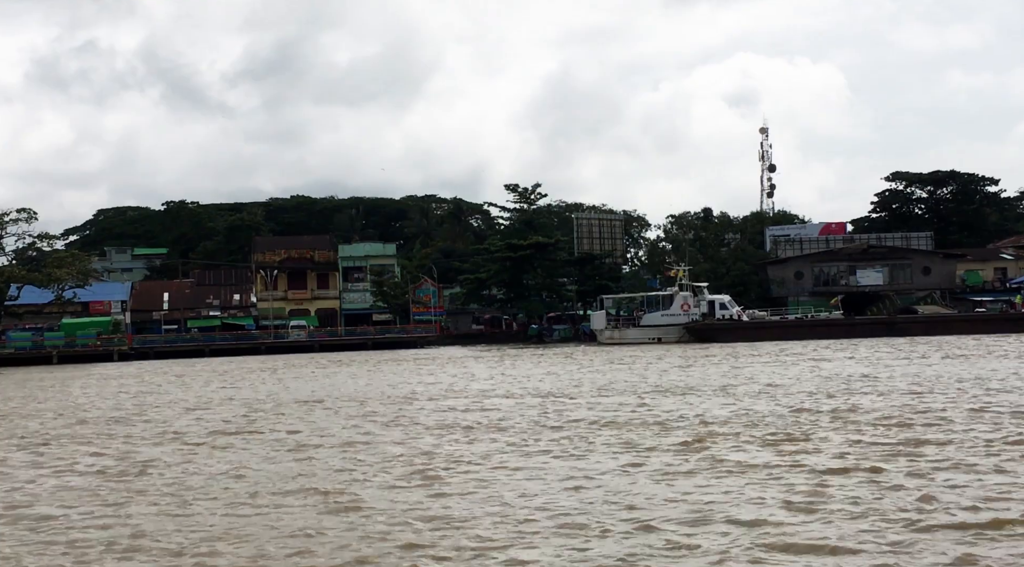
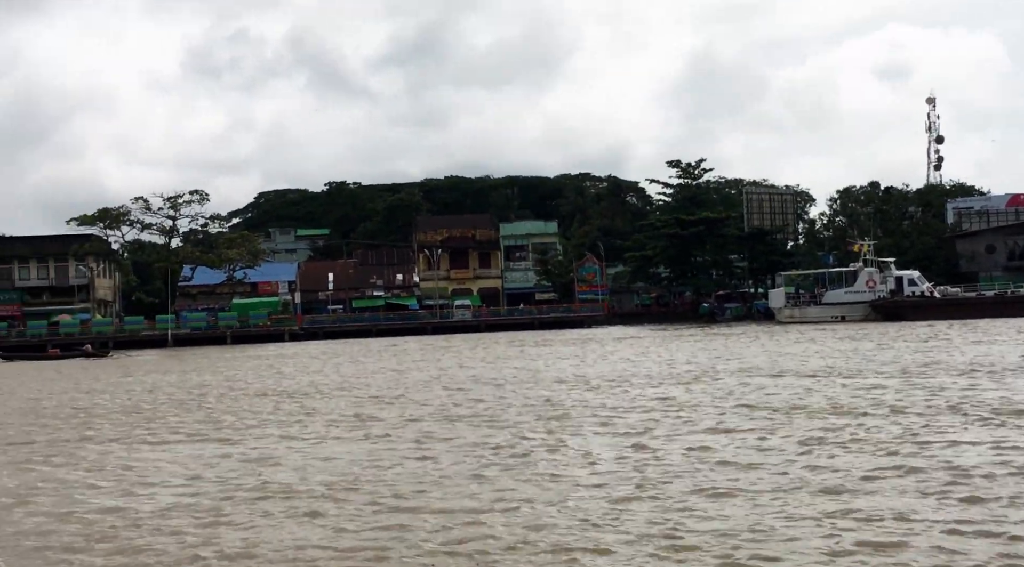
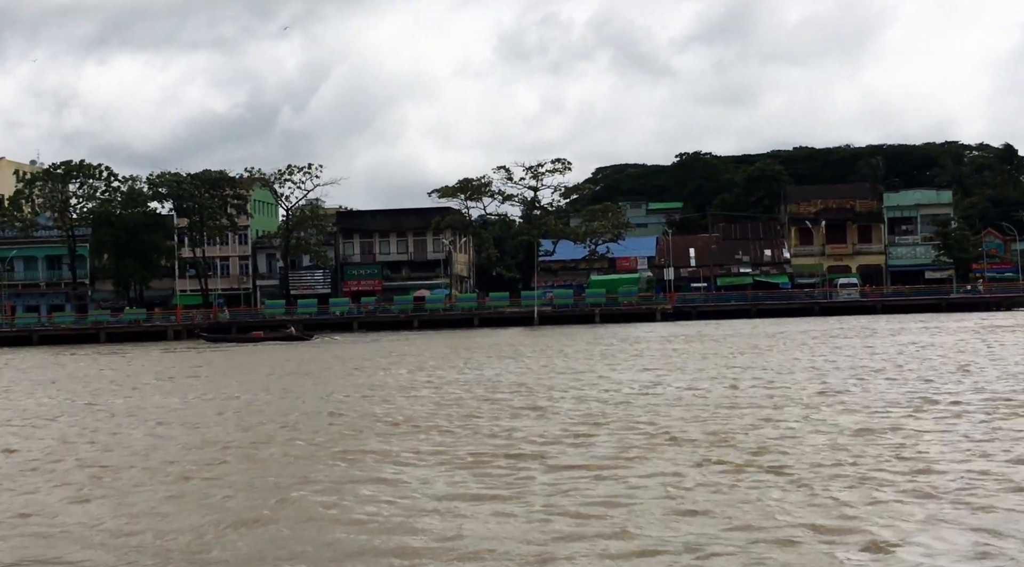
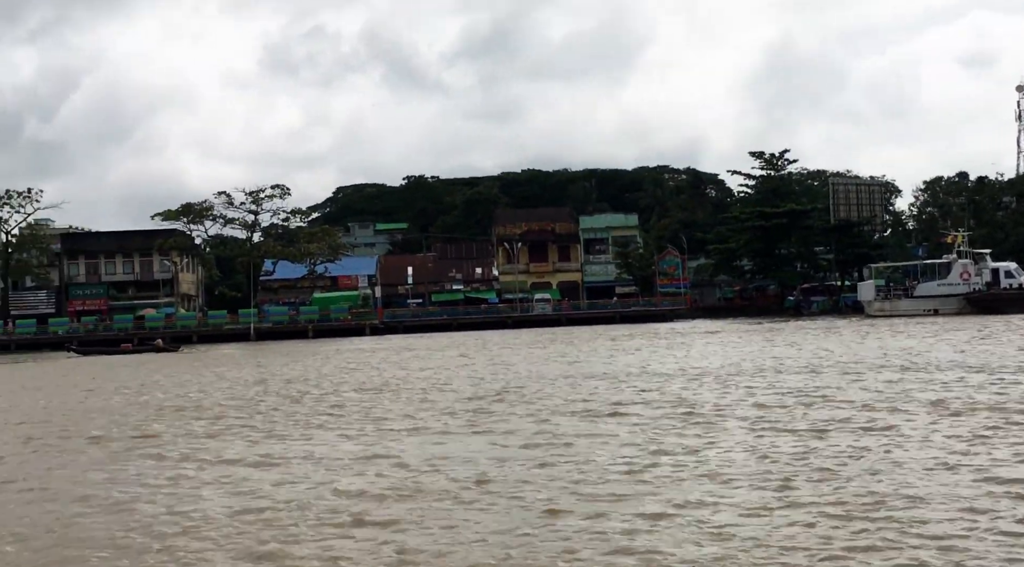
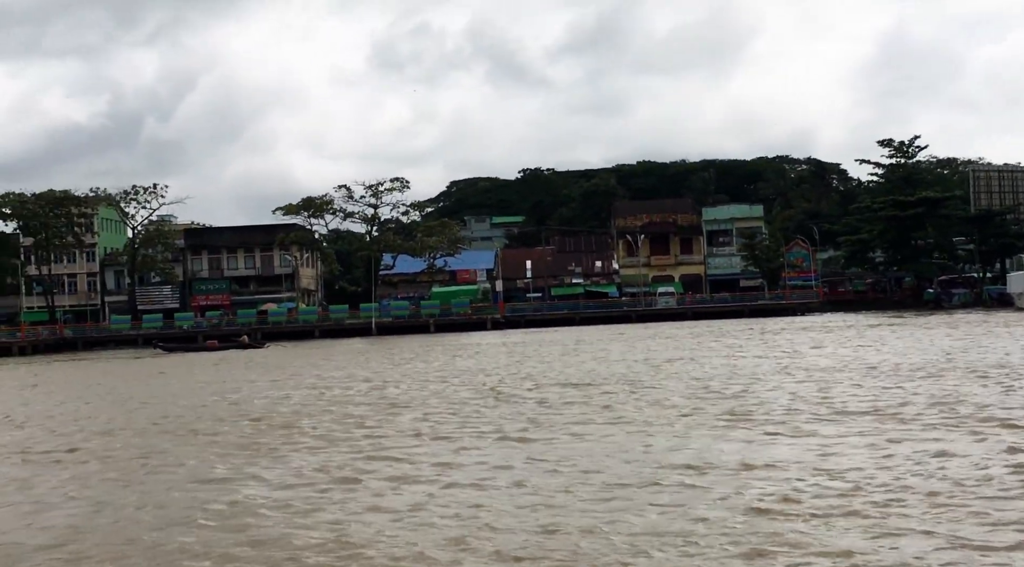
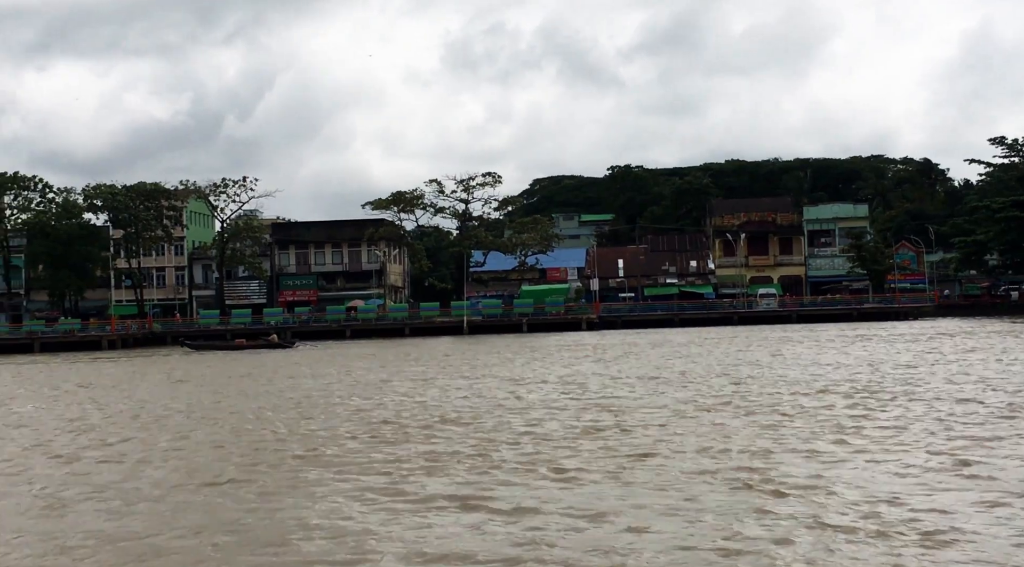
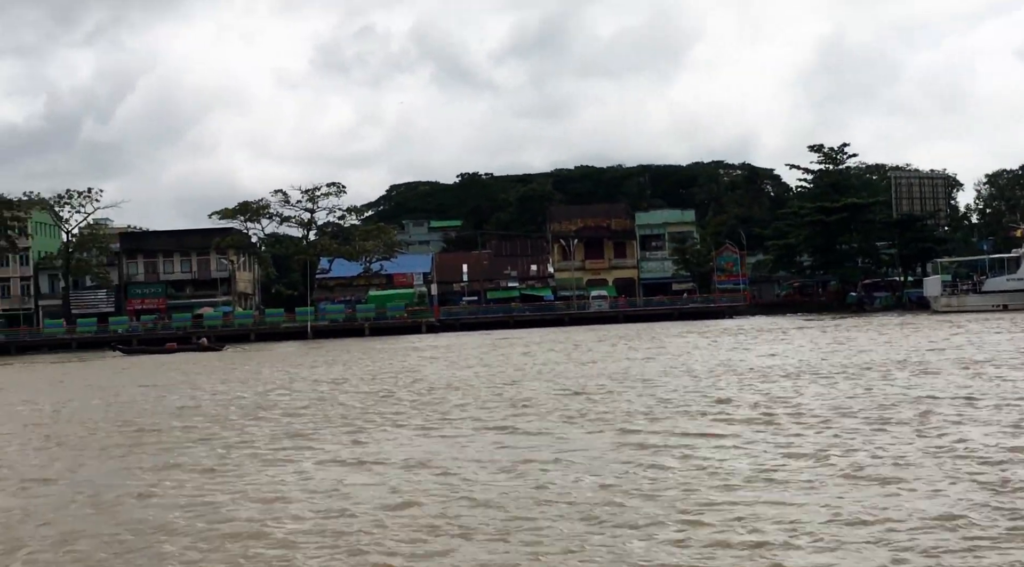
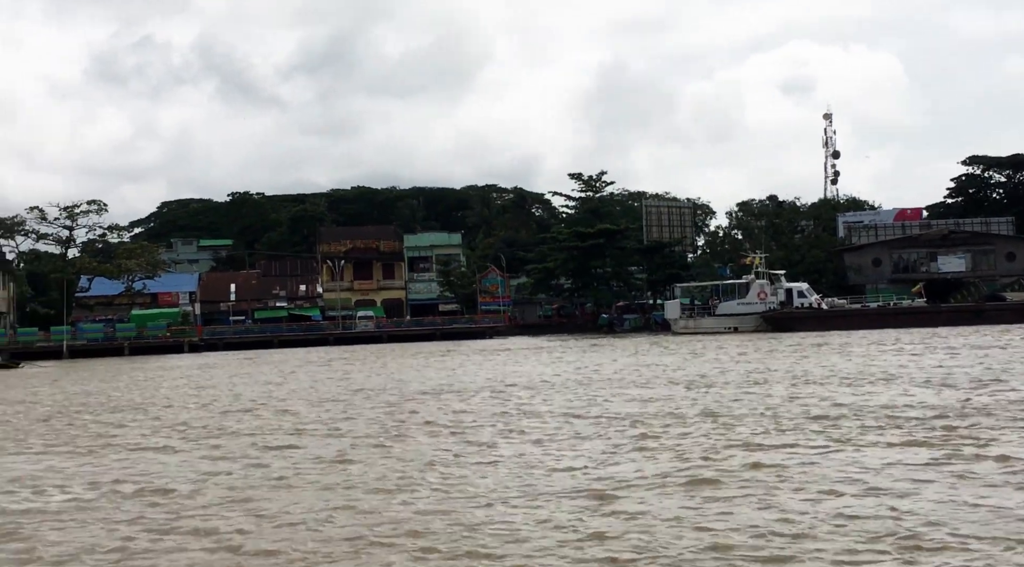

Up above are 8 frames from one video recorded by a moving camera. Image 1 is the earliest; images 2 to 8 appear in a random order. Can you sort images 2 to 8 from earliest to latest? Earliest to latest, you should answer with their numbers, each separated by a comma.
8, 2, 4, 7, 5, 6, 3
